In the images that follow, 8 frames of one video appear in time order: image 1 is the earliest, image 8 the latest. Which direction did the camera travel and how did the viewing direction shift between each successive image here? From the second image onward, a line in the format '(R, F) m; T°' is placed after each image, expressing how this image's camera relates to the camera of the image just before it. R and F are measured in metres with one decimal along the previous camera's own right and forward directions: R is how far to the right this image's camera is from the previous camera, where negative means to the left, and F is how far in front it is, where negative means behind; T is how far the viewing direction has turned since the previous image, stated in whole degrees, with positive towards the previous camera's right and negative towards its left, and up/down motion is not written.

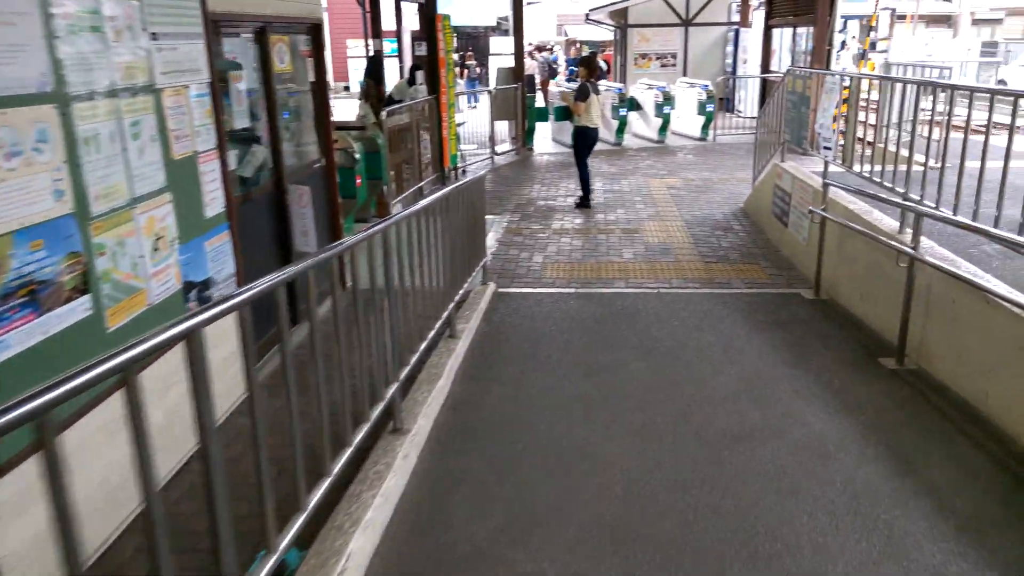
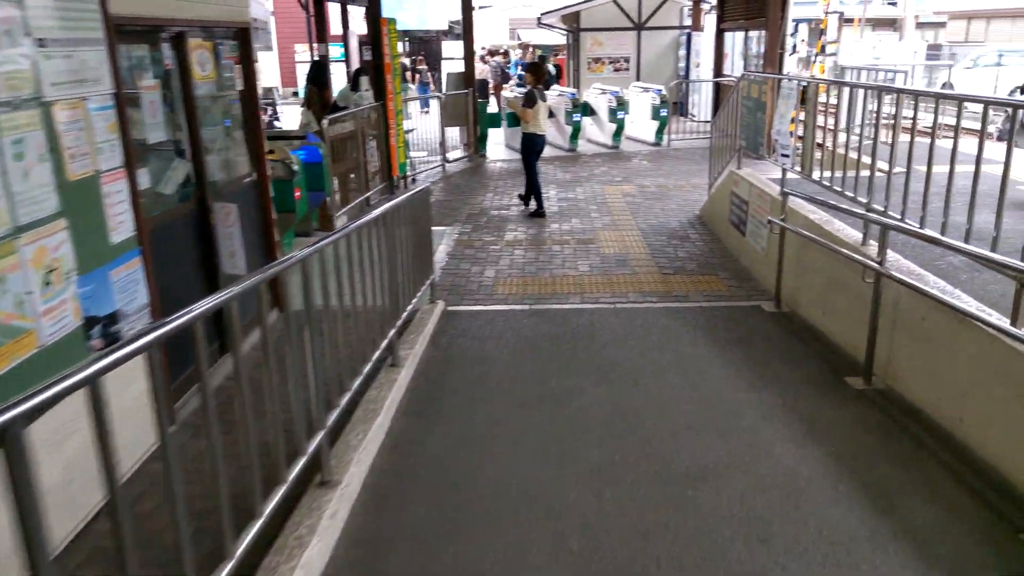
(+0.1, +0.3) m; +3°
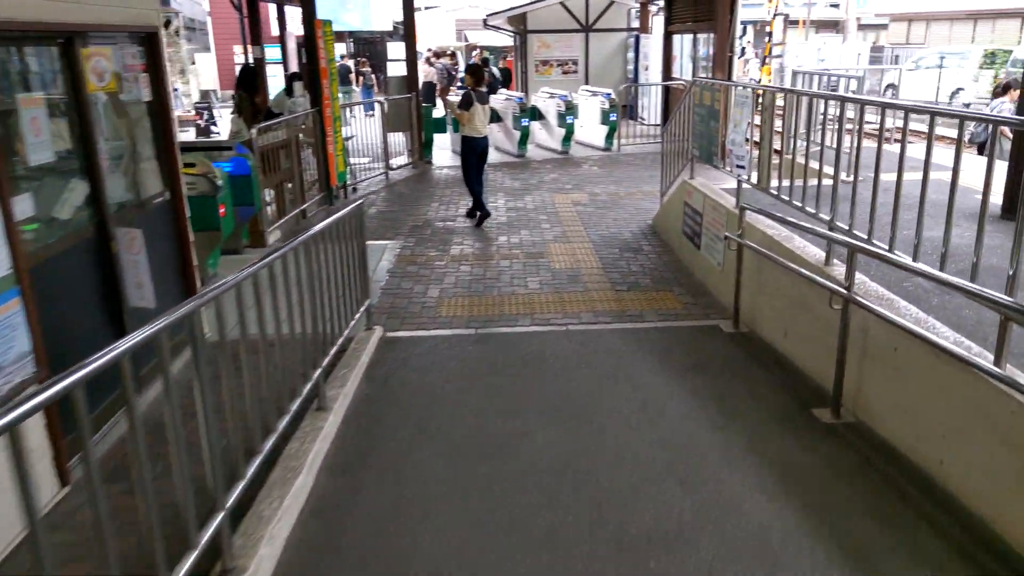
(+0.1, +0.4) m; +3°
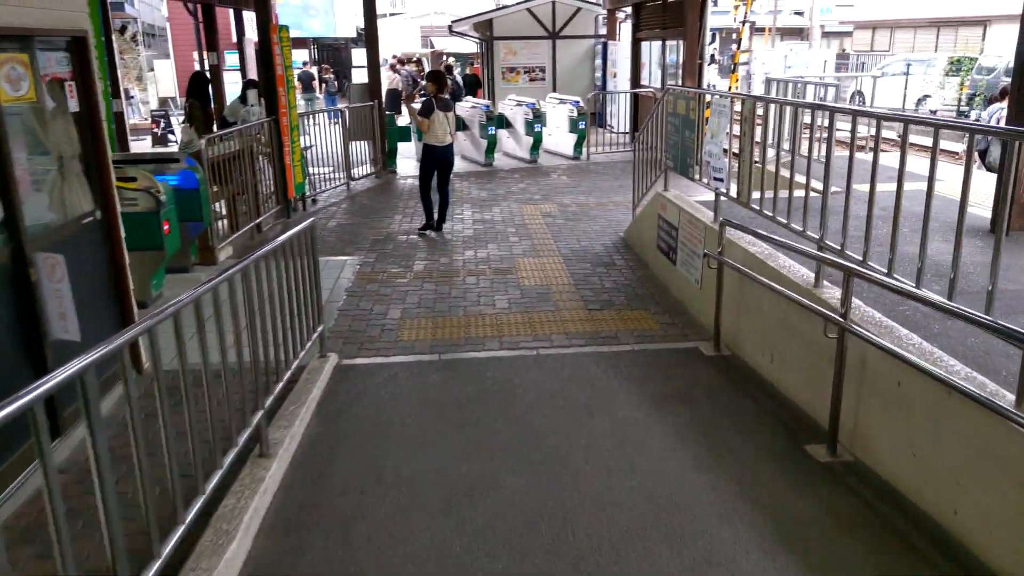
(0.0, +0.4) m; +2°
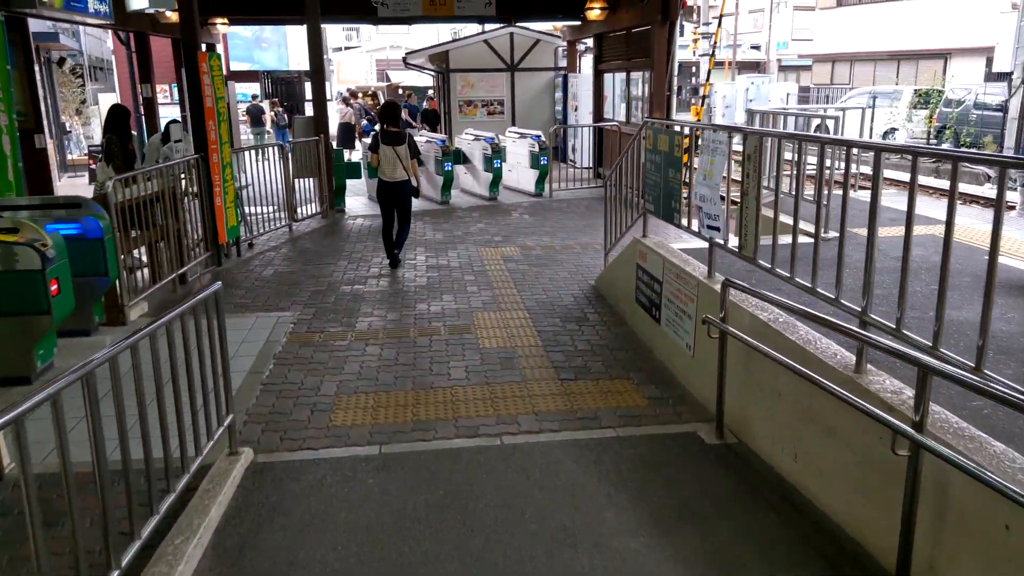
(0.0, +0.9) m; +3°
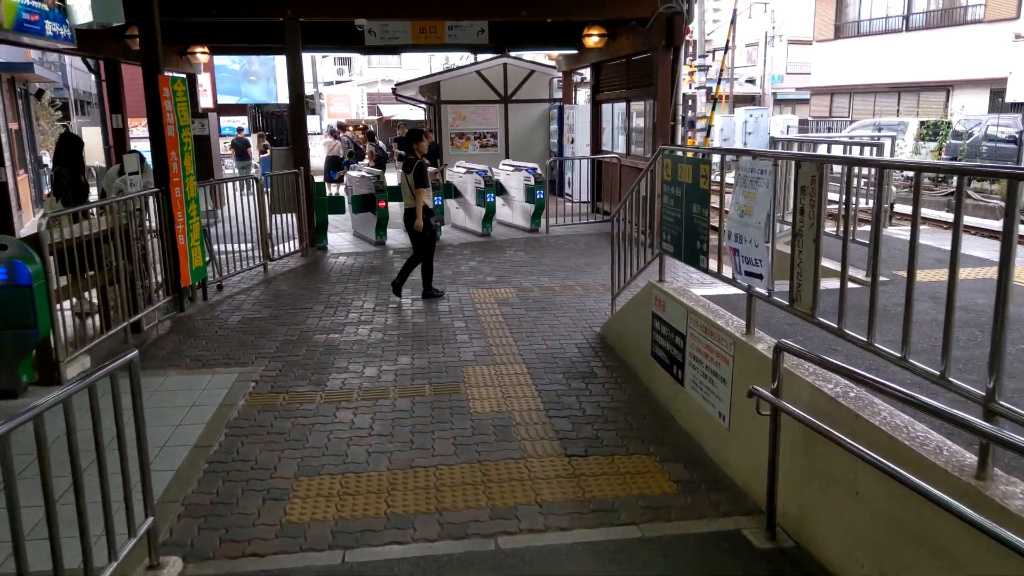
(0.0, +0.8) m; +1°
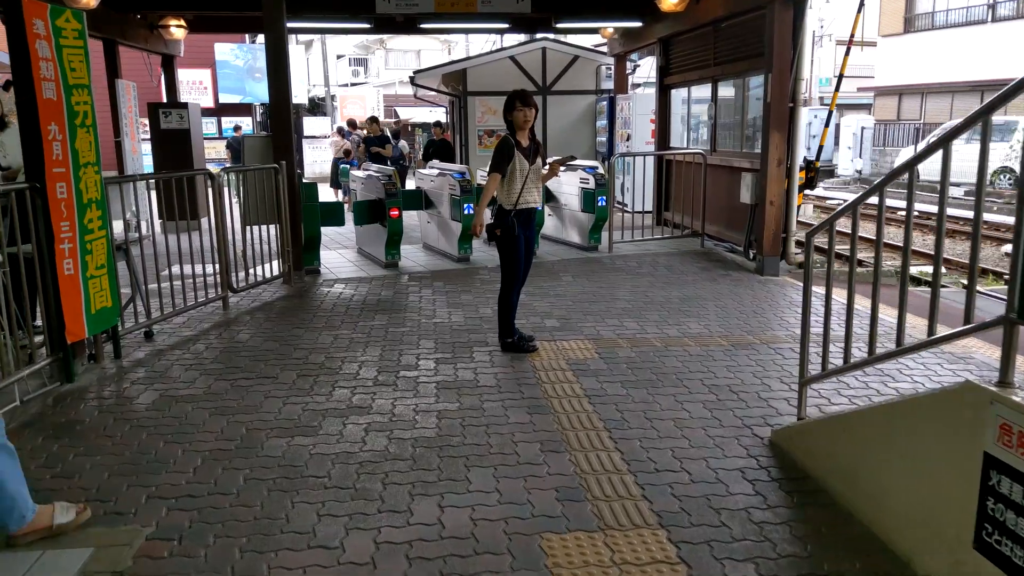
(-0.4, +2.9) m; -1°
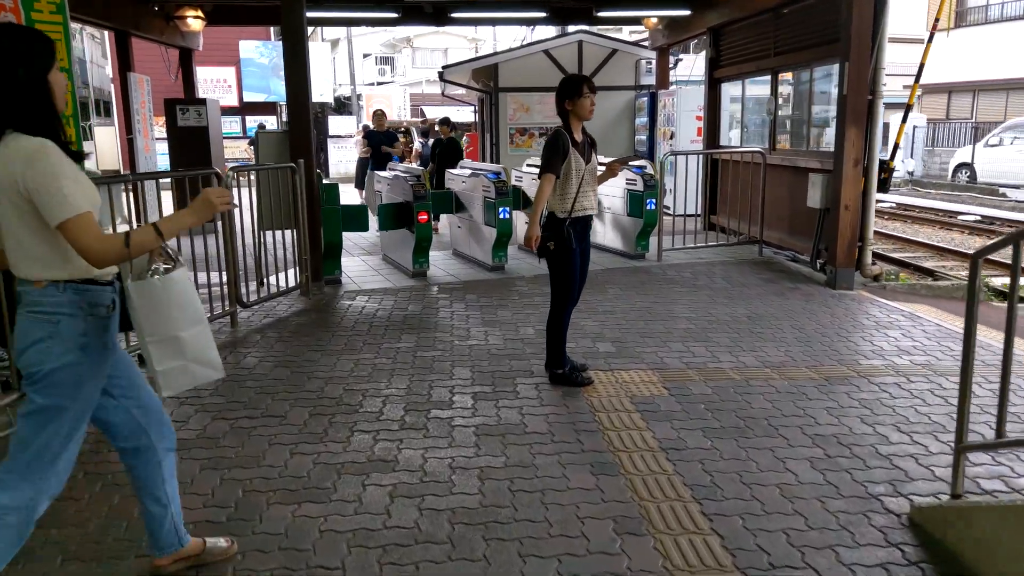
(-0.2, +0.8) m; -2°
